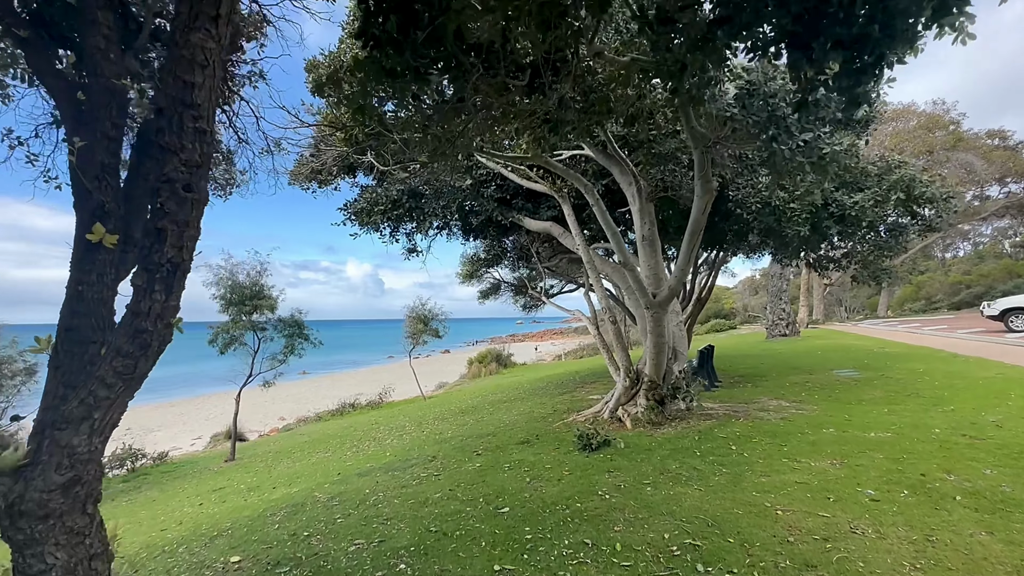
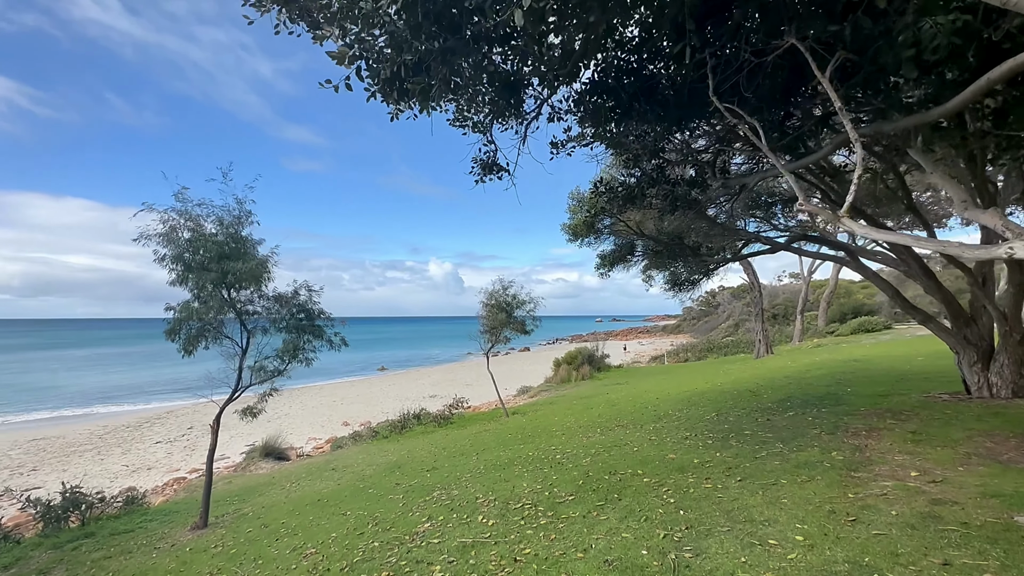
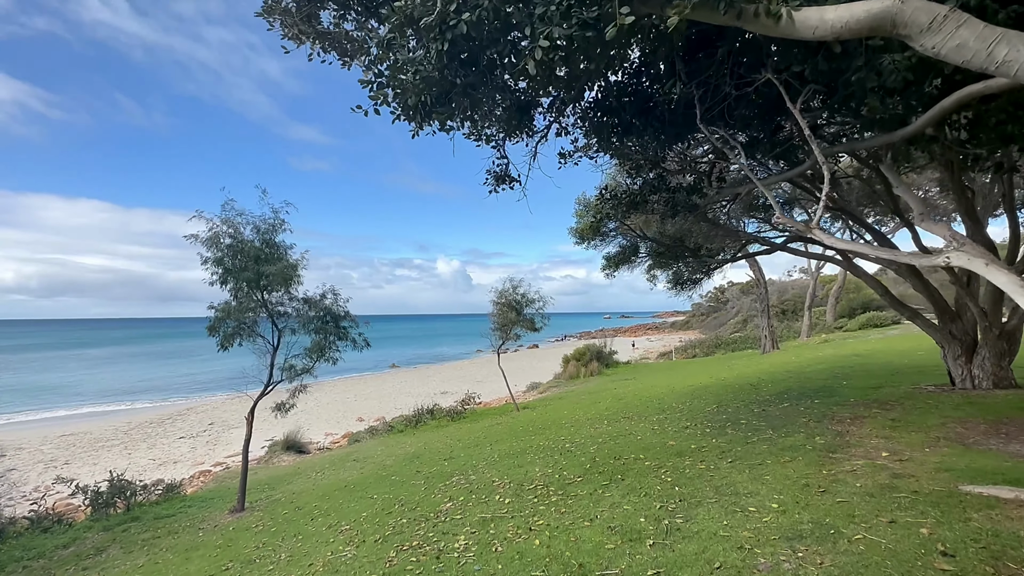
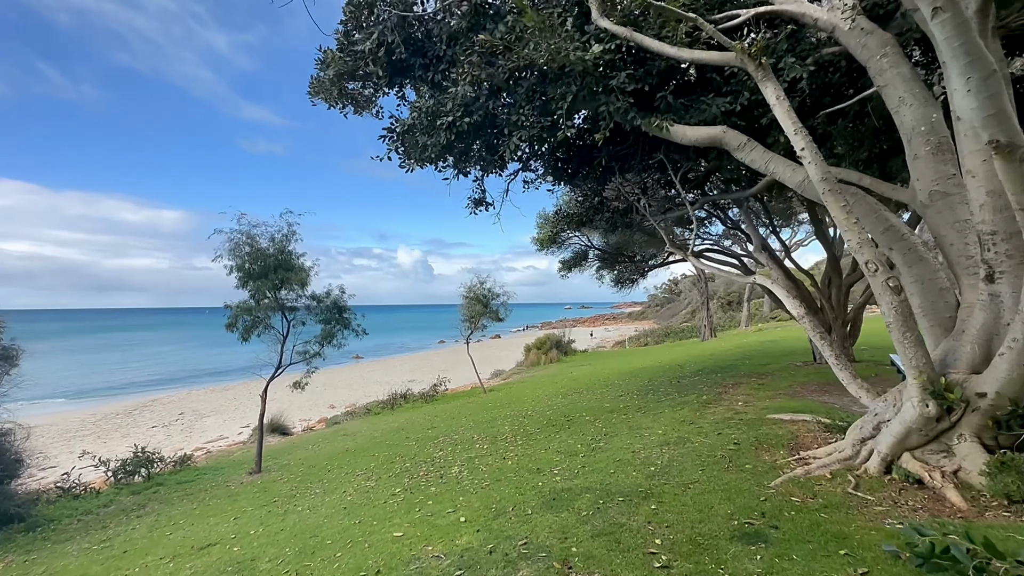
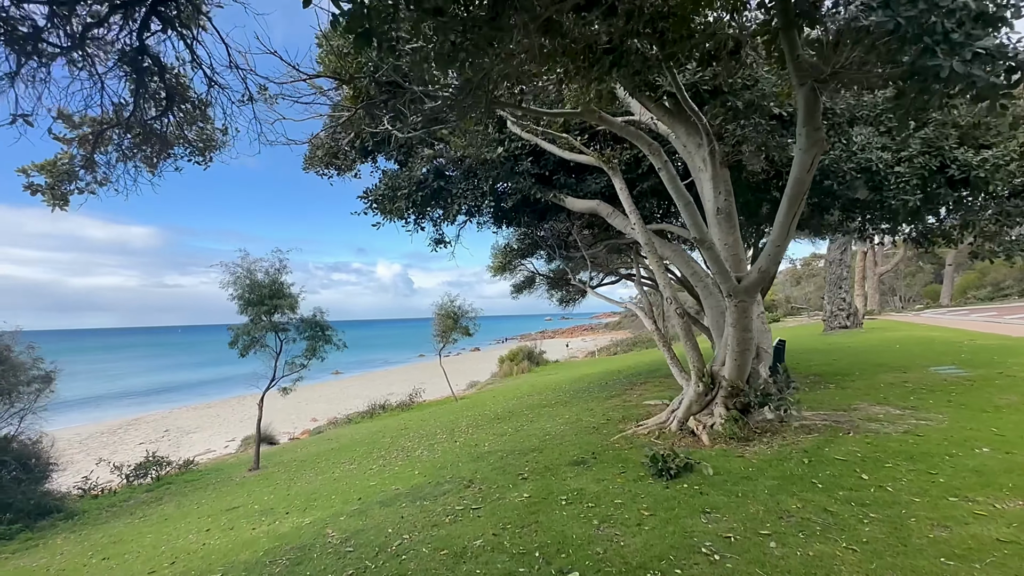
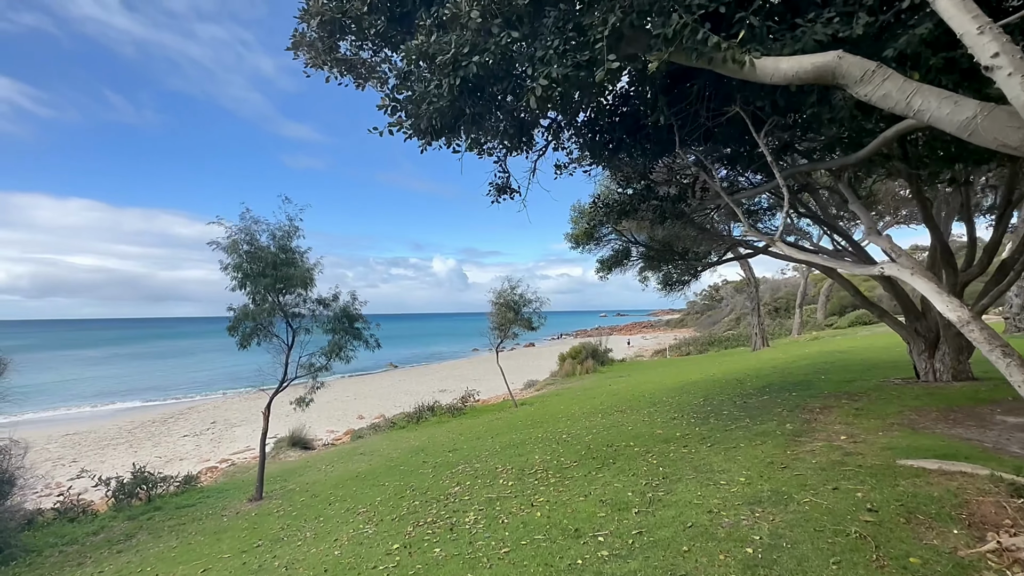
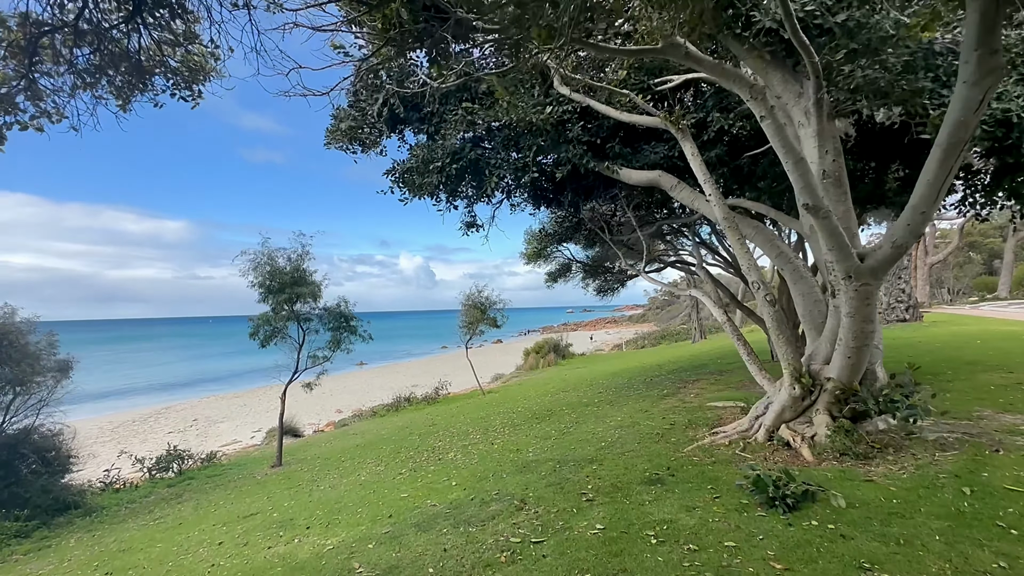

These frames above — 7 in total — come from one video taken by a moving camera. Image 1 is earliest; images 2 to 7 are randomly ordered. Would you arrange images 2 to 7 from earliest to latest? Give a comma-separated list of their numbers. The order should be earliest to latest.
5, 7, 4, 6, 3, 2
